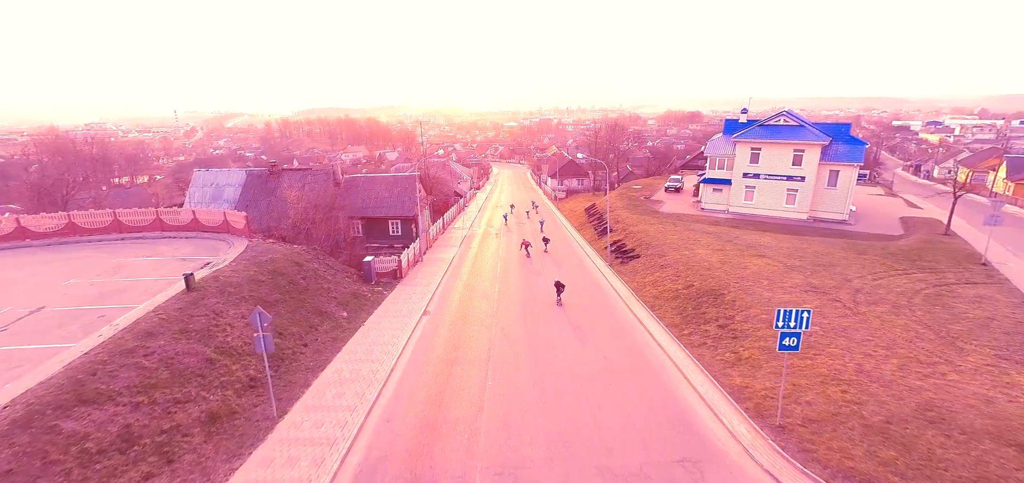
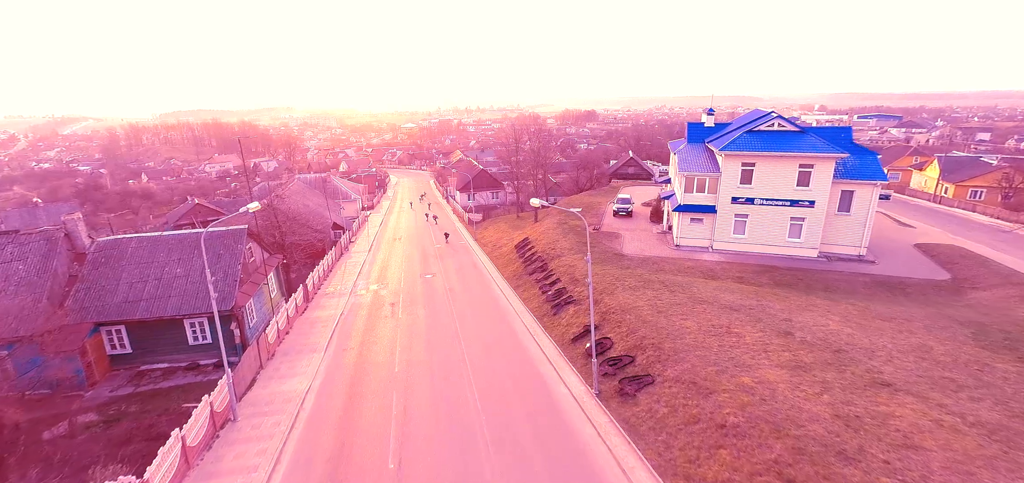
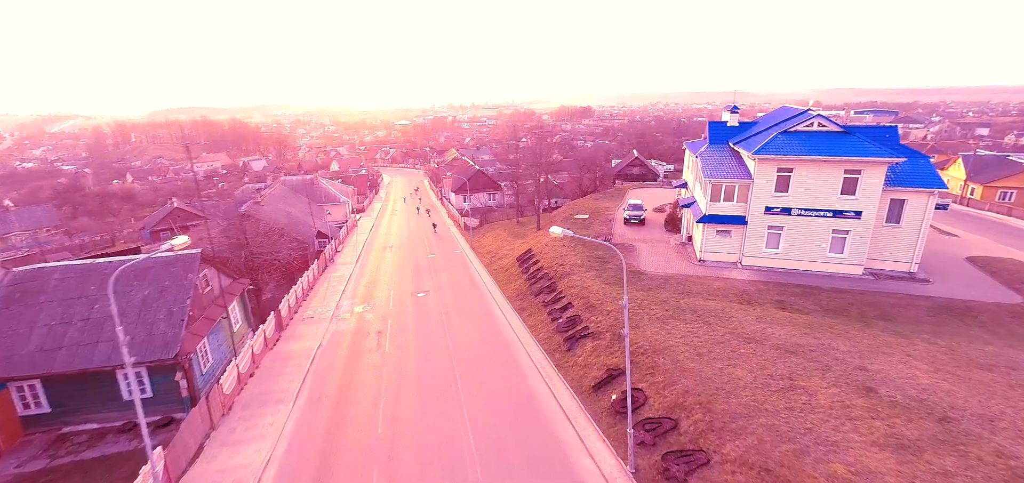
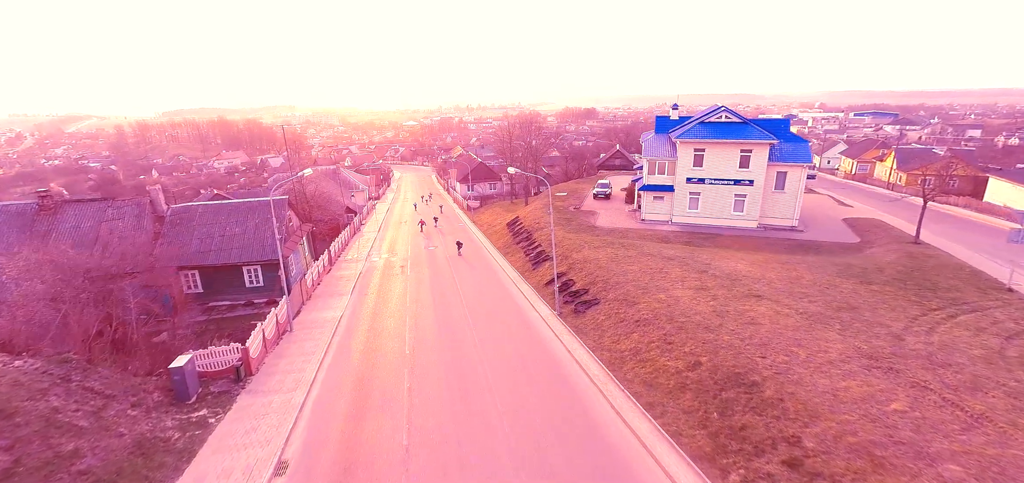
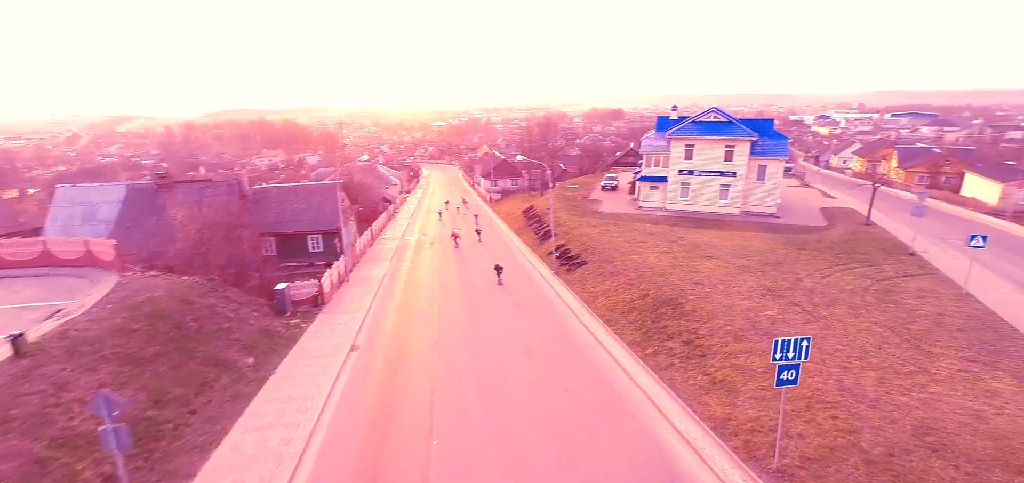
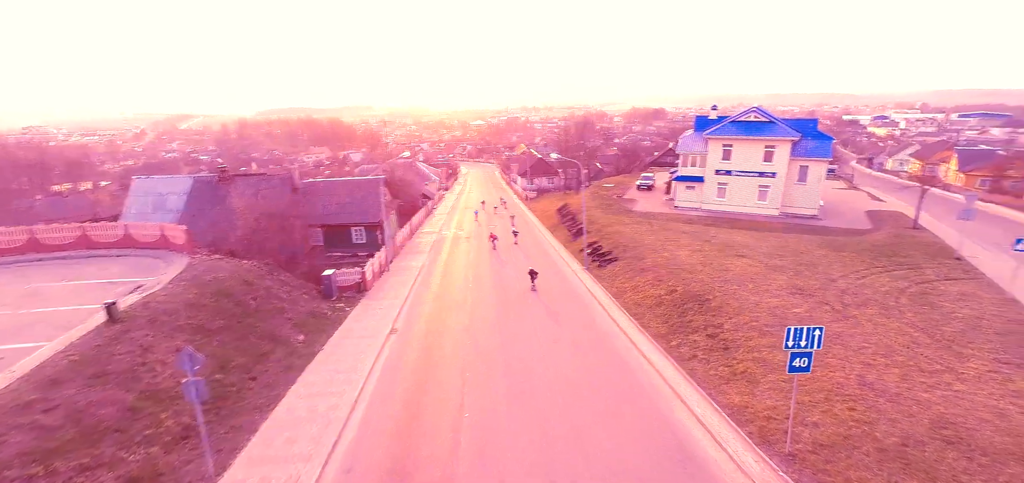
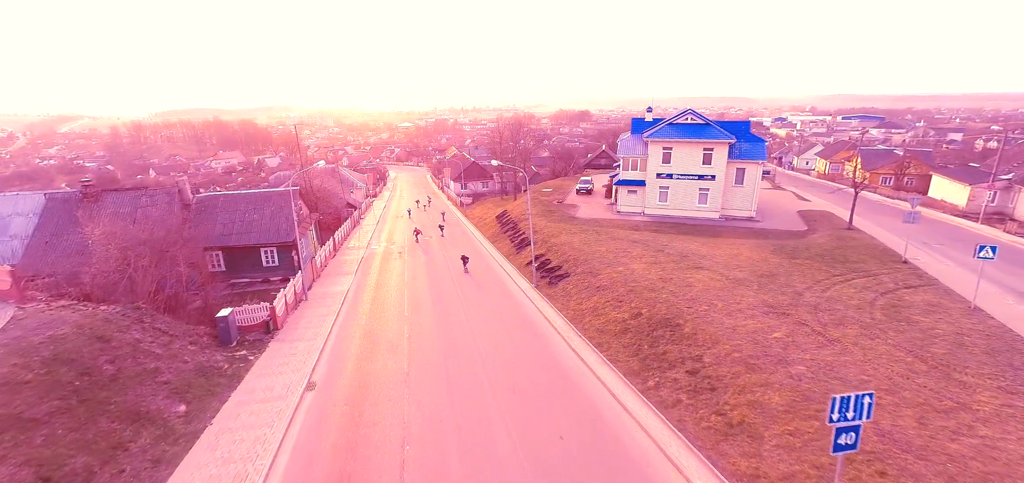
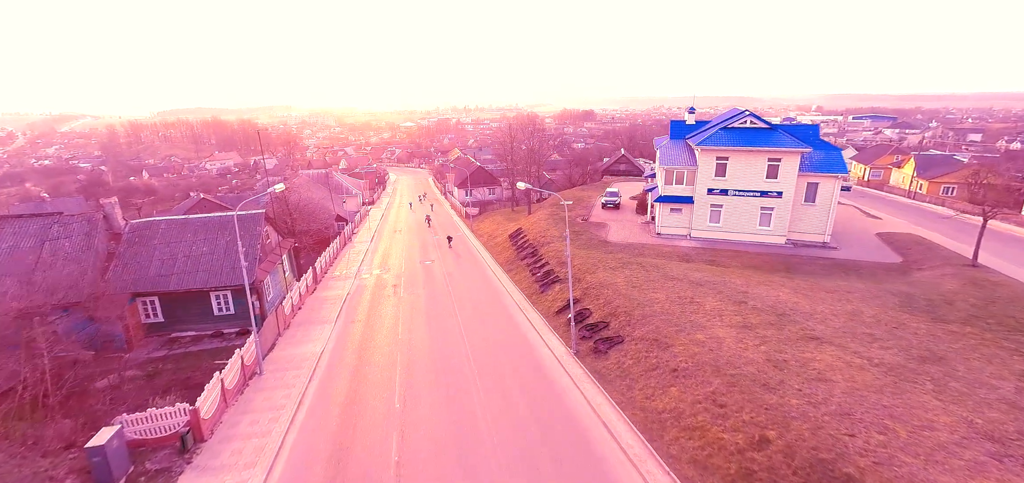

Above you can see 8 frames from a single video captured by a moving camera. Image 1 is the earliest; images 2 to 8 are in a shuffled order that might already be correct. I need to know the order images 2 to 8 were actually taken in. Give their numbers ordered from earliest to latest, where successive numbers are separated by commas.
6, 5, 7, 4, 8, 2, 3
